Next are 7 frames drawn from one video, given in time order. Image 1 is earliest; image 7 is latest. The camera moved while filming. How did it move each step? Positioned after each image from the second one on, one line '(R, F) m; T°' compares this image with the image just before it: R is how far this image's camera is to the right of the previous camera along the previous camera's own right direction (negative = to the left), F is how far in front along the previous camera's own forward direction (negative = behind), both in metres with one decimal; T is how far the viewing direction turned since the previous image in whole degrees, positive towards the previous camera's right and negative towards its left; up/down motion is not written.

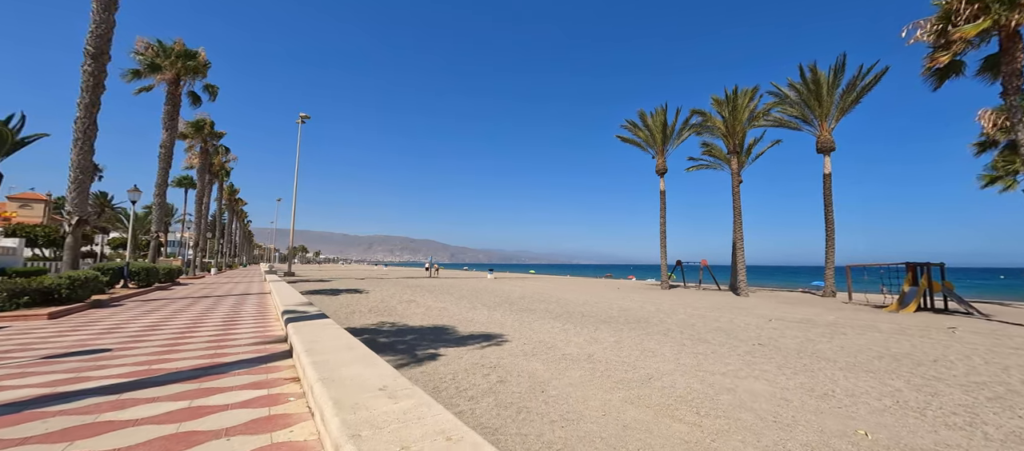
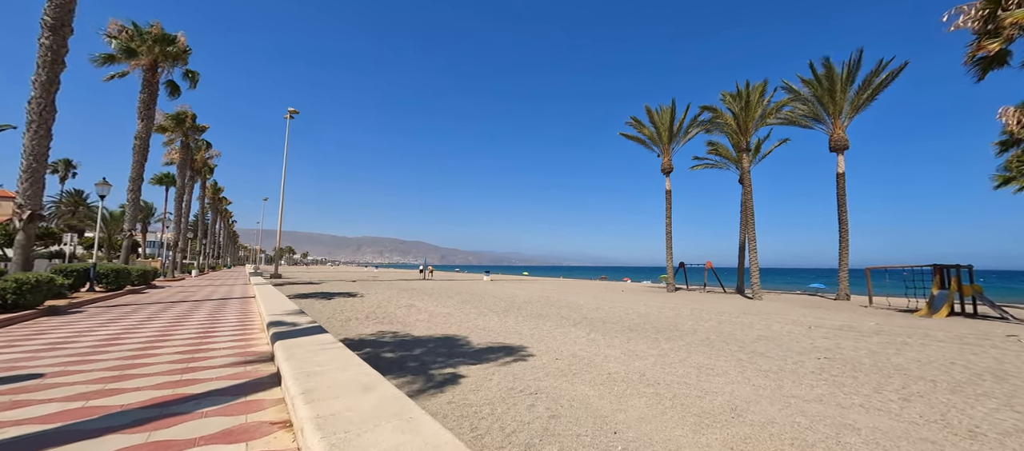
(-0.6, +1.1) m; +1°
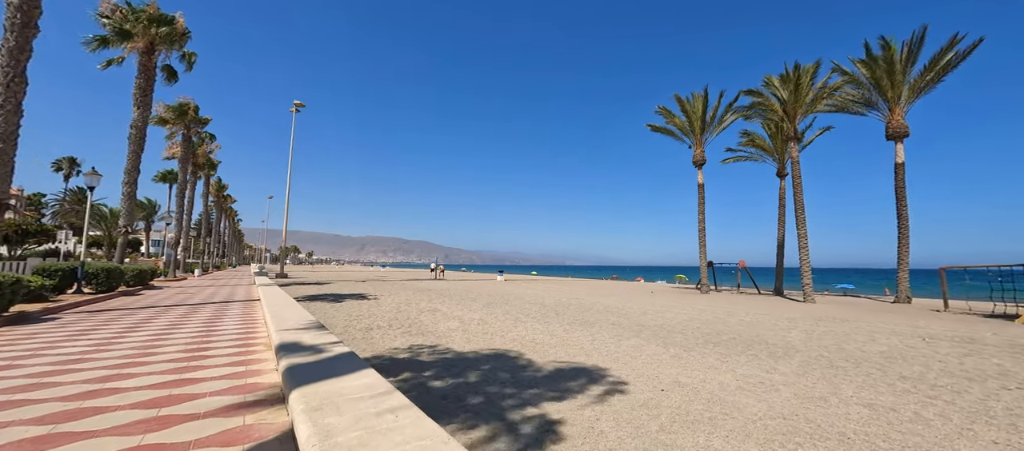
(-1.0, +1.5) m; -1°
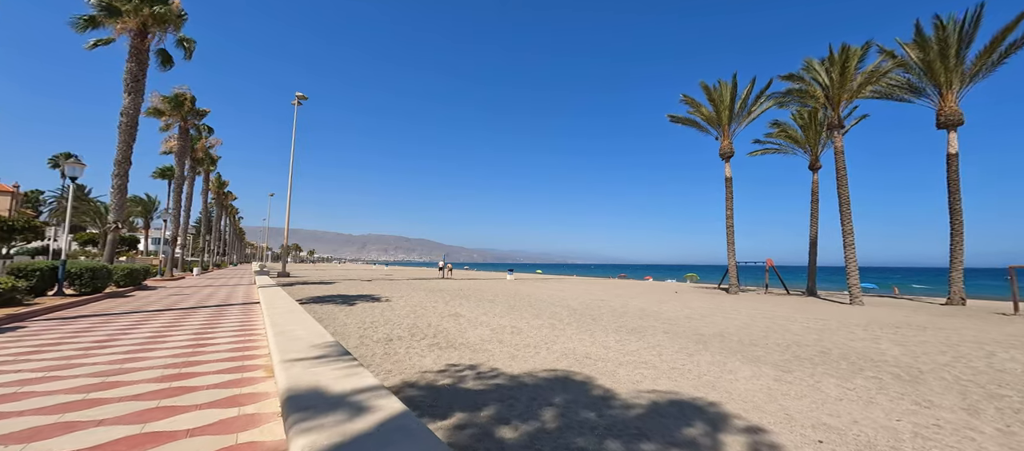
(-0.8, +1.3) m; 0°
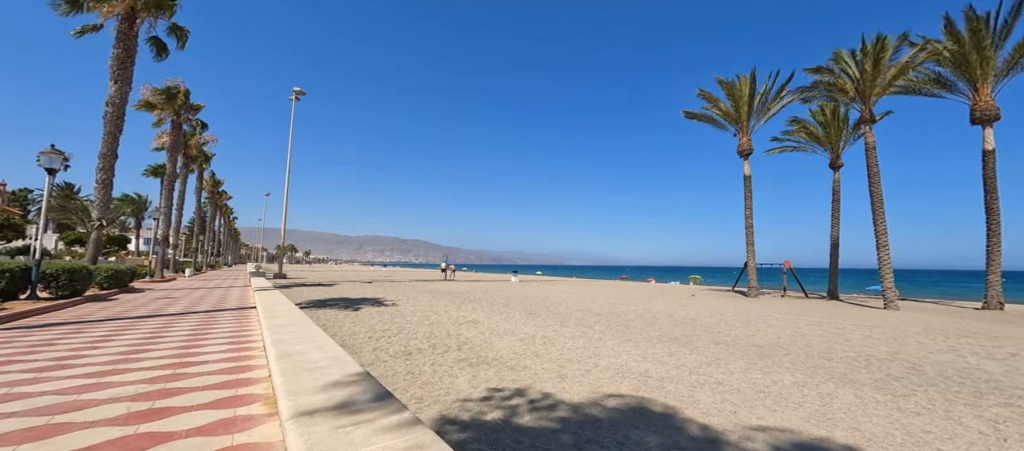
(-0.7, +1.0) m; +1°
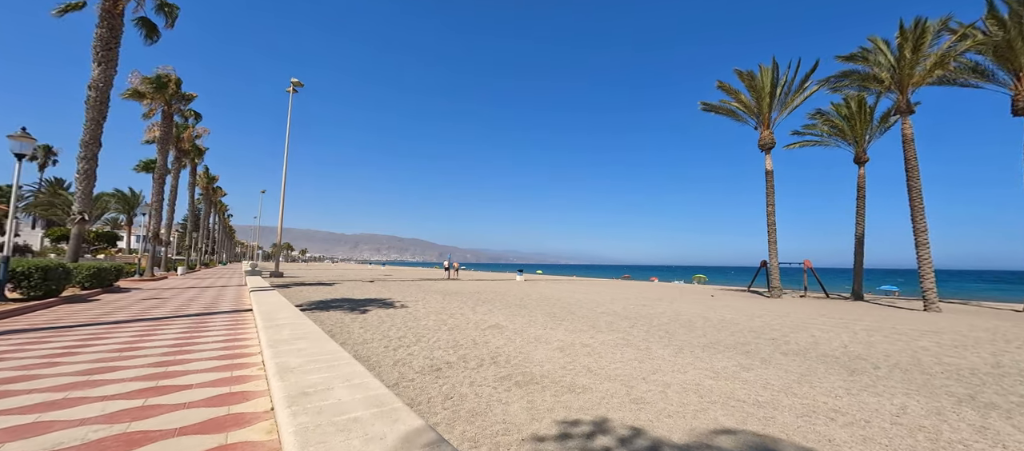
(-0.7, +1.0) m; 0°
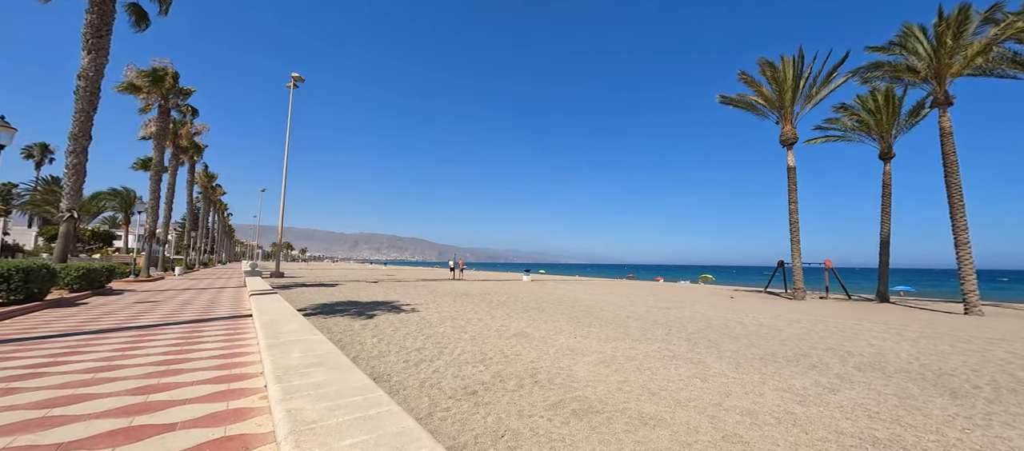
(-0.6, +0.8) m; 0°
